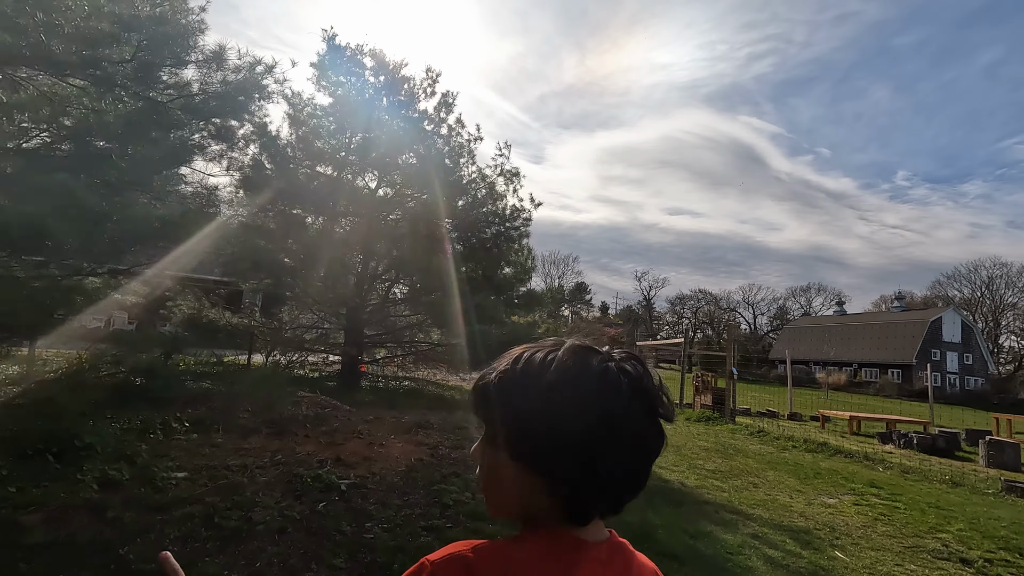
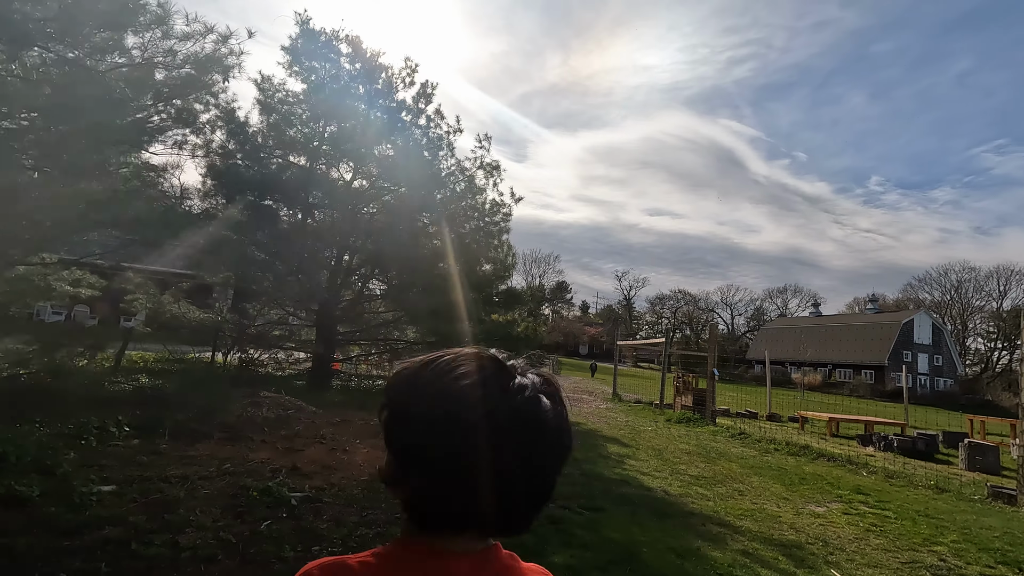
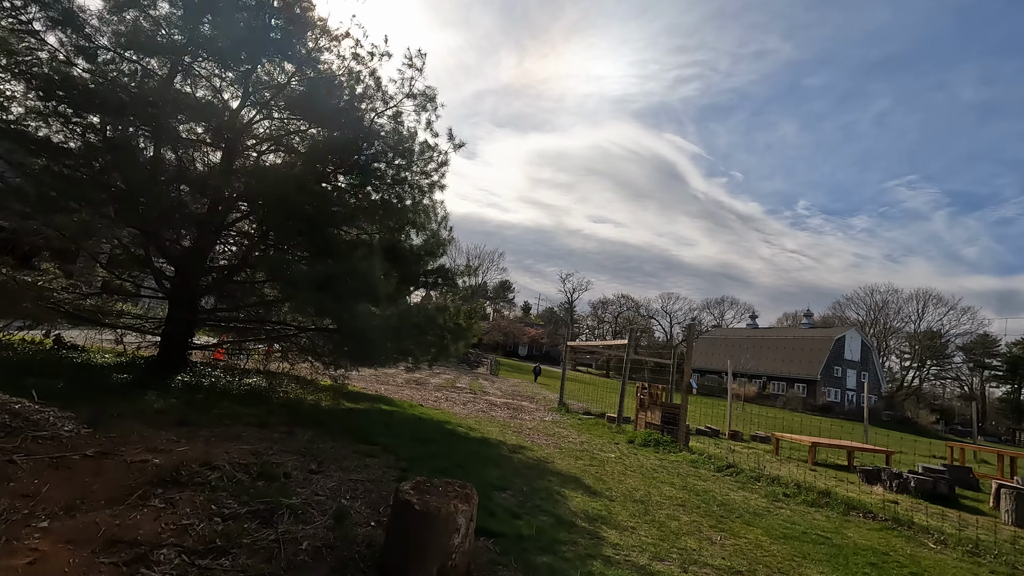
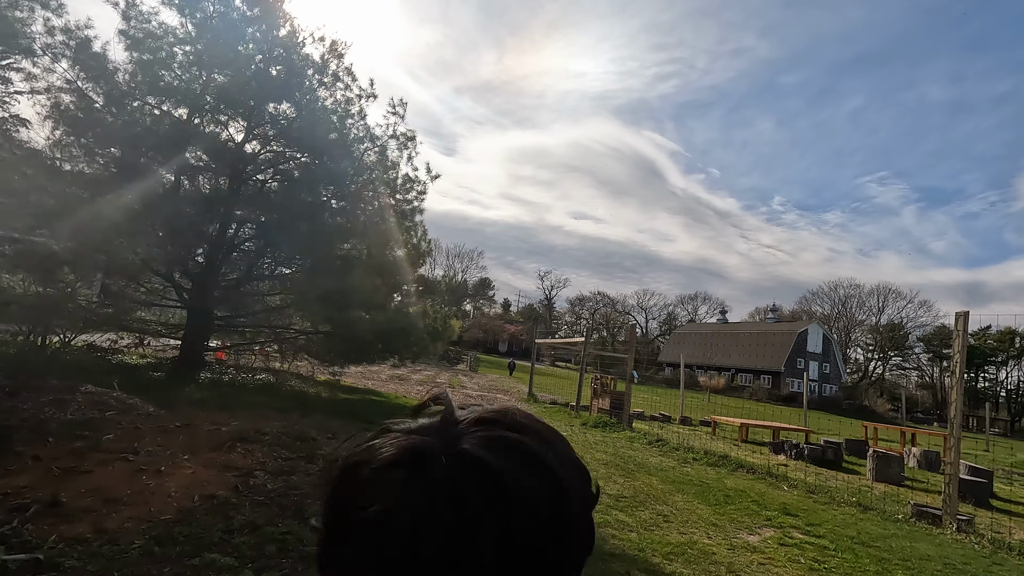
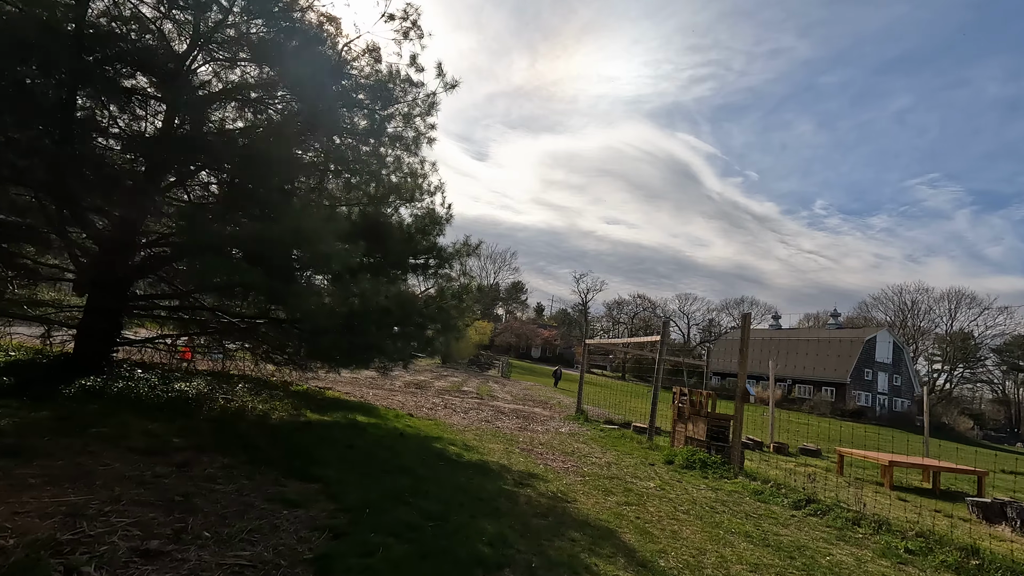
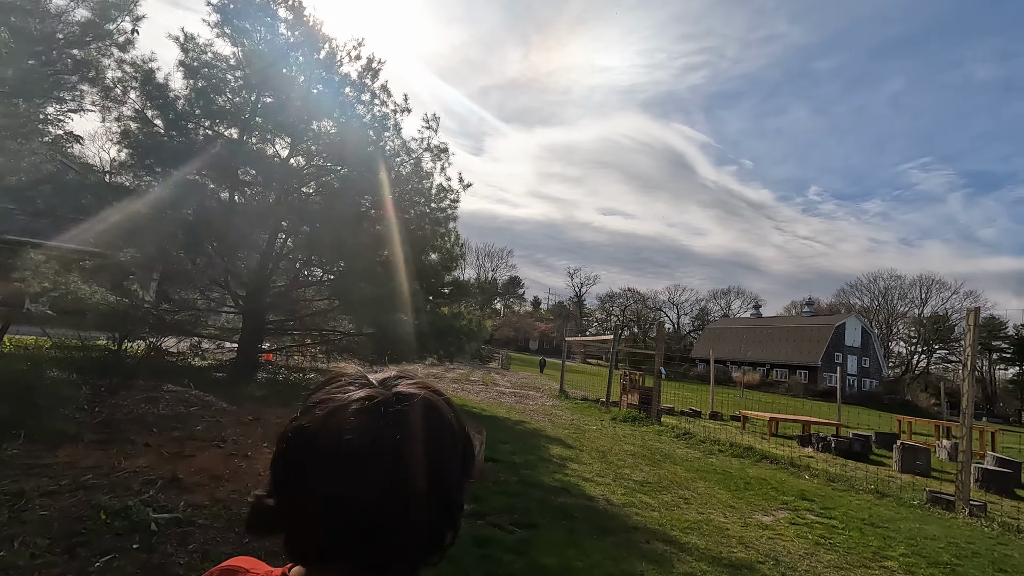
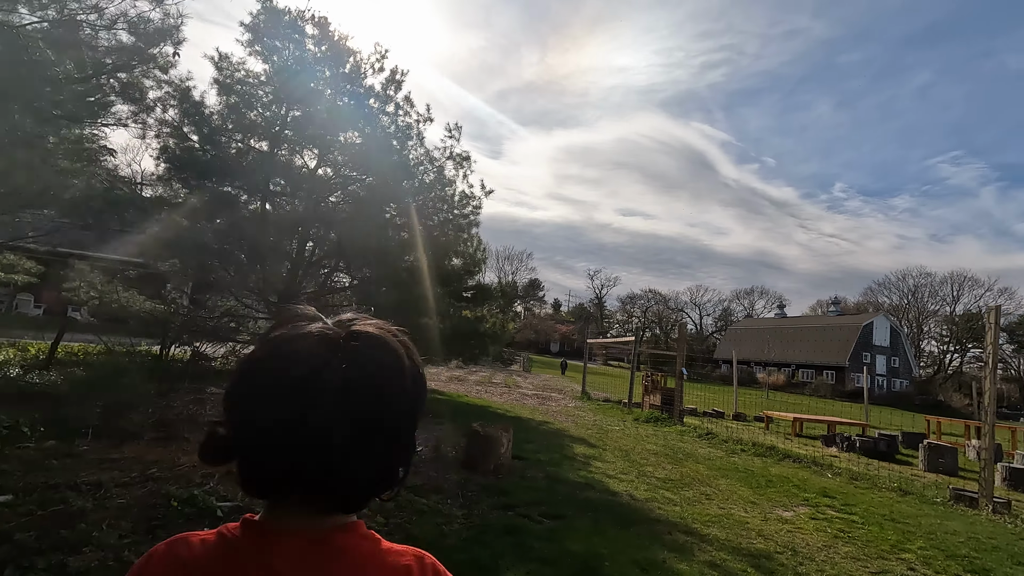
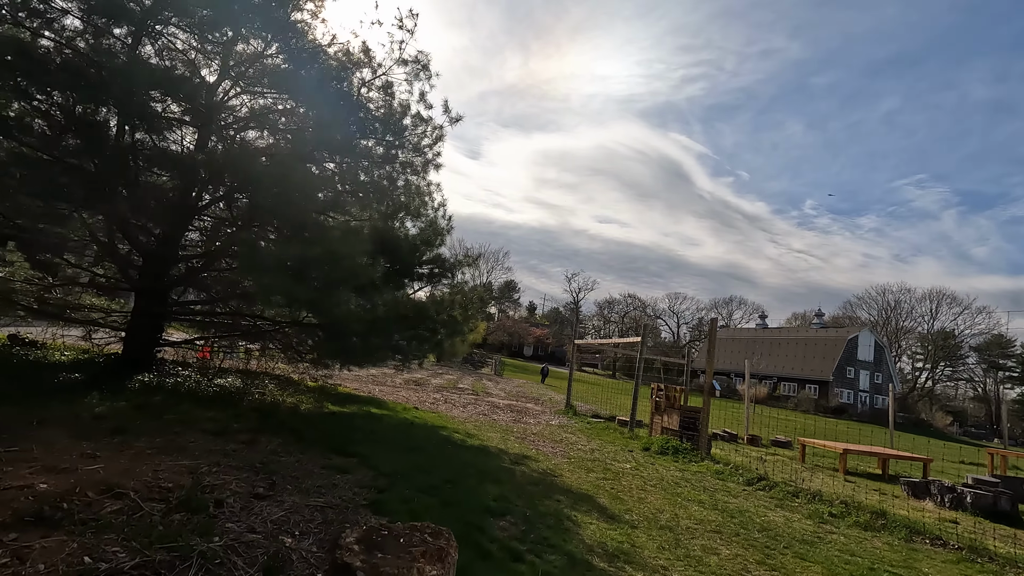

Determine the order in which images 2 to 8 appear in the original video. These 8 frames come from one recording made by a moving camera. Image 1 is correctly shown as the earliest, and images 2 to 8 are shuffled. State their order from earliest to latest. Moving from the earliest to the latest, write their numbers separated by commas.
2, 7, 6, 4, 3, 8, 5
